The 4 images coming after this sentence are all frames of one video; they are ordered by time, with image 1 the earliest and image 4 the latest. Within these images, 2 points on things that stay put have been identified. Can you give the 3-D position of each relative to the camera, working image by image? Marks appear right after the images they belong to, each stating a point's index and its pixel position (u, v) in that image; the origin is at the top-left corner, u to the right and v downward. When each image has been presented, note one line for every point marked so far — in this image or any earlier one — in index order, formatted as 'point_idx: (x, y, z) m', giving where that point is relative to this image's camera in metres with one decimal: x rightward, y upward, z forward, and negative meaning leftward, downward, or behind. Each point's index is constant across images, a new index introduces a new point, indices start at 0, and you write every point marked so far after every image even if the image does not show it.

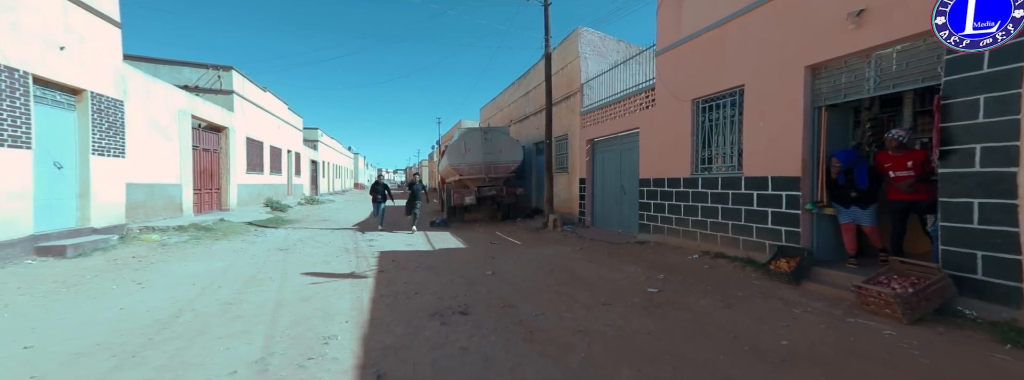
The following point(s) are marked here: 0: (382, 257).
0: (-2.4, -1.2, +6.9) m
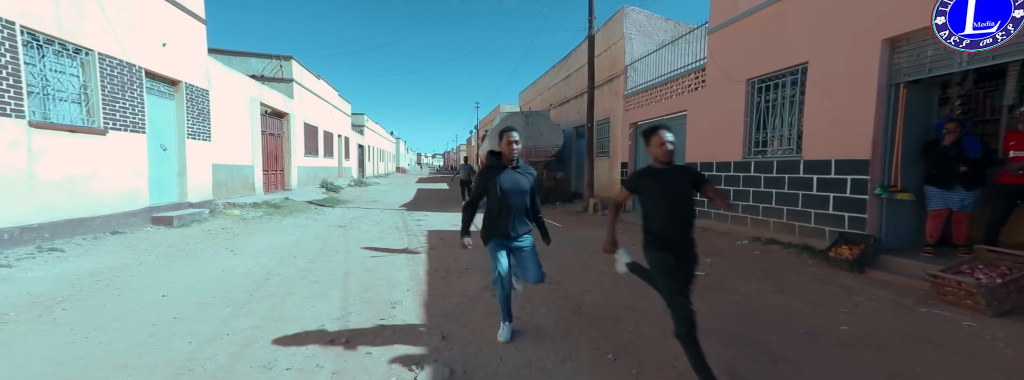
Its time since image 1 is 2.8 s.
0: (-1.6, -0.9, +7.3) m
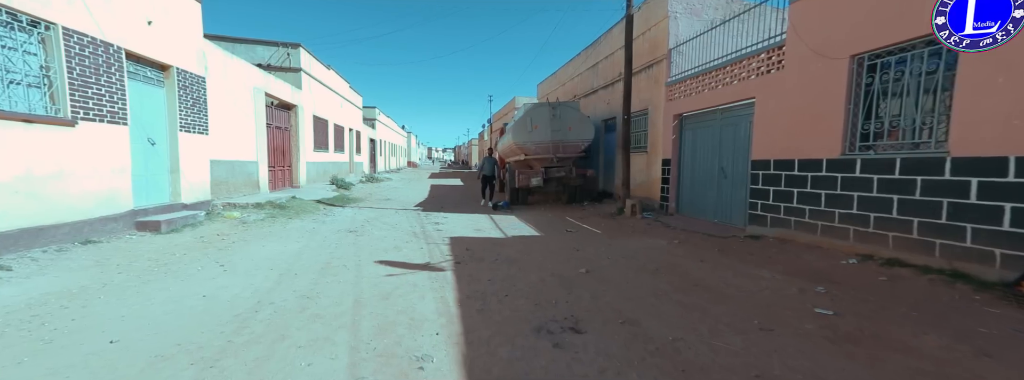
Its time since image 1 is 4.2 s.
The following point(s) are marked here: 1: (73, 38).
0: (-1.0, -0.9, +6.4) m
1: (-5.5, +1.9, +4.6) m
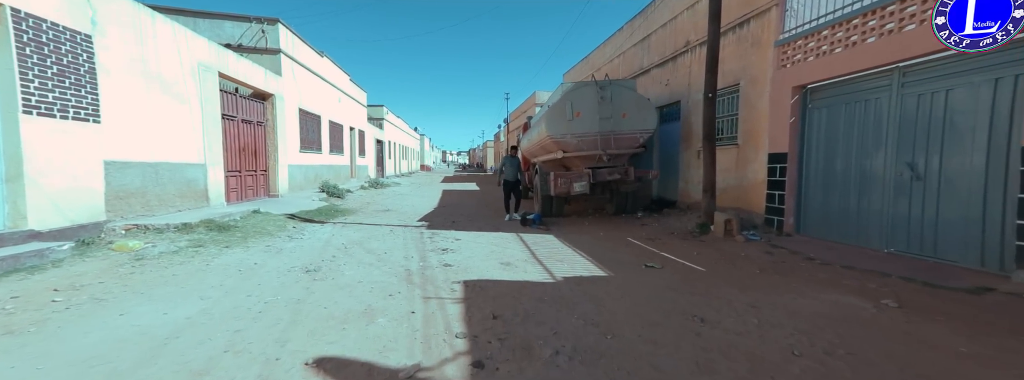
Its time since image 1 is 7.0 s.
0: (-0.4, -1.1, +3.6) m
1: (-5.0, +1.7, +2.1) m
